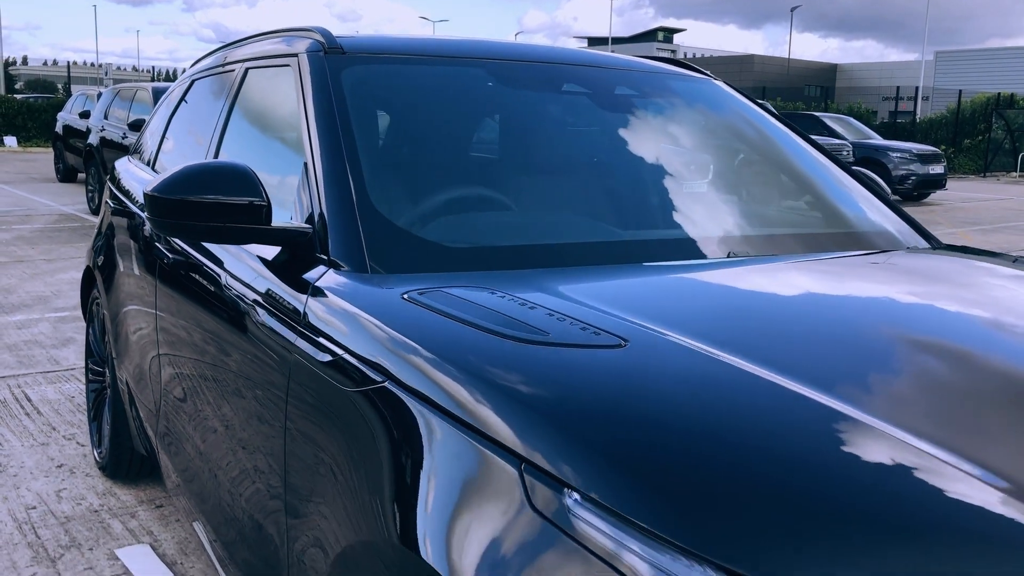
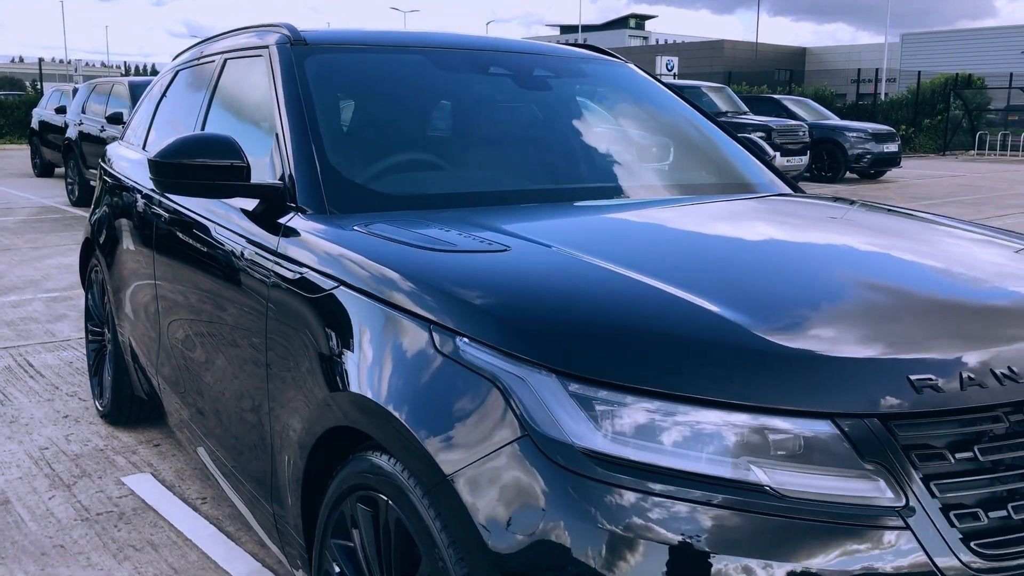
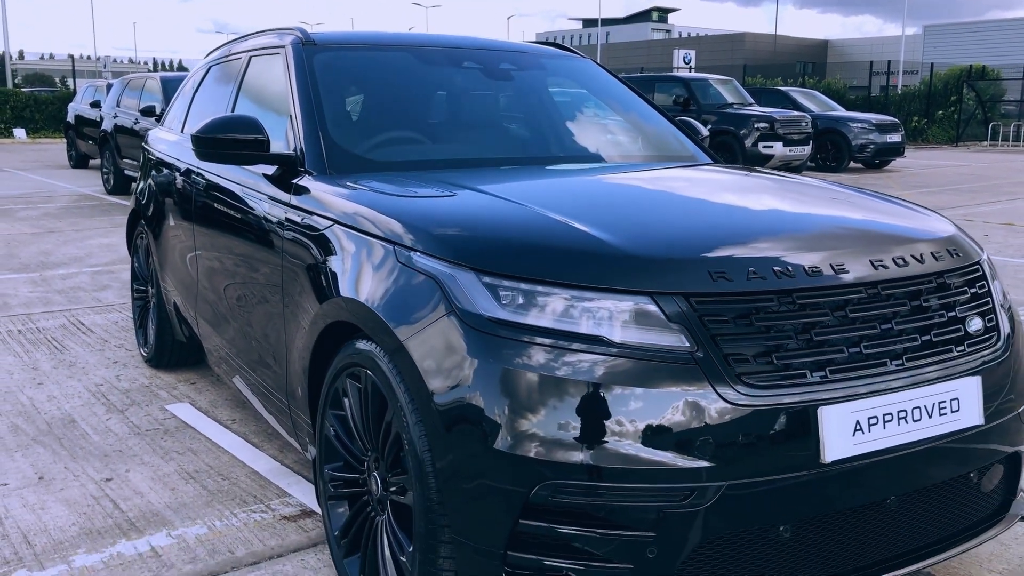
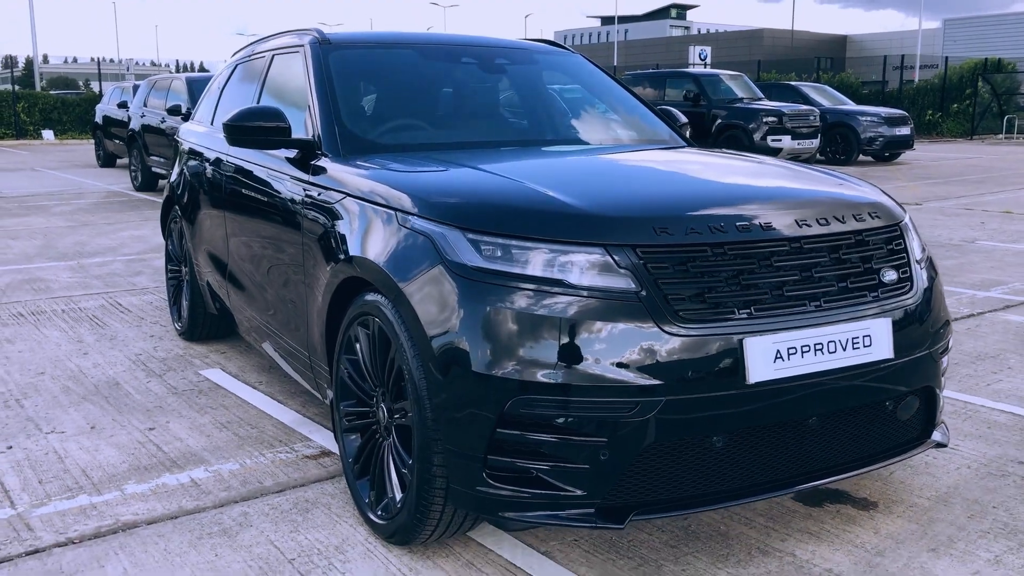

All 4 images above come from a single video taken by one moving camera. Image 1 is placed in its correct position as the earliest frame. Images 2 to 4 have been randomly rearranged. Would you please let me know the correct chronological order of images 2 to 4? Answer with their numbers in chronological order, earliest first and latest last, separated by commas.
2, 3, 4
